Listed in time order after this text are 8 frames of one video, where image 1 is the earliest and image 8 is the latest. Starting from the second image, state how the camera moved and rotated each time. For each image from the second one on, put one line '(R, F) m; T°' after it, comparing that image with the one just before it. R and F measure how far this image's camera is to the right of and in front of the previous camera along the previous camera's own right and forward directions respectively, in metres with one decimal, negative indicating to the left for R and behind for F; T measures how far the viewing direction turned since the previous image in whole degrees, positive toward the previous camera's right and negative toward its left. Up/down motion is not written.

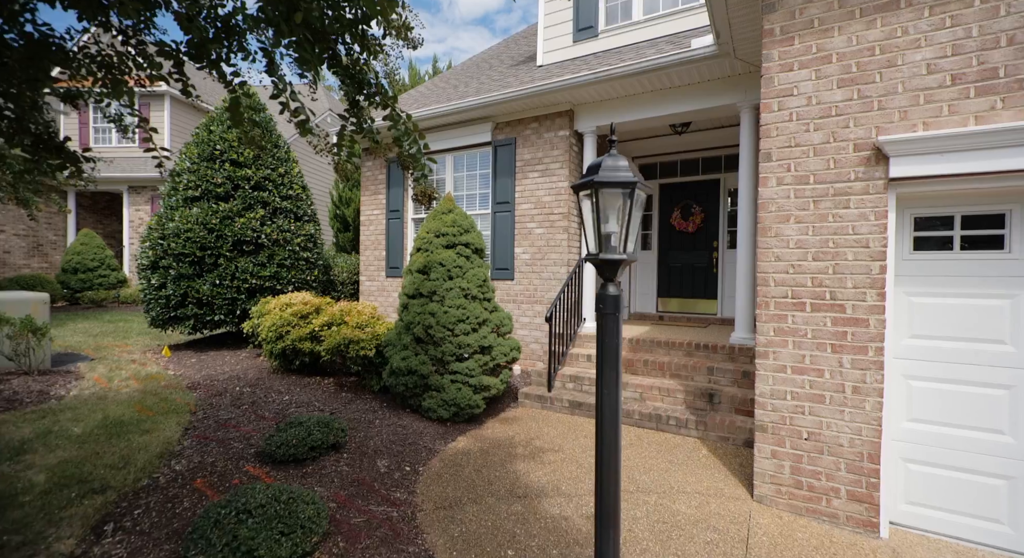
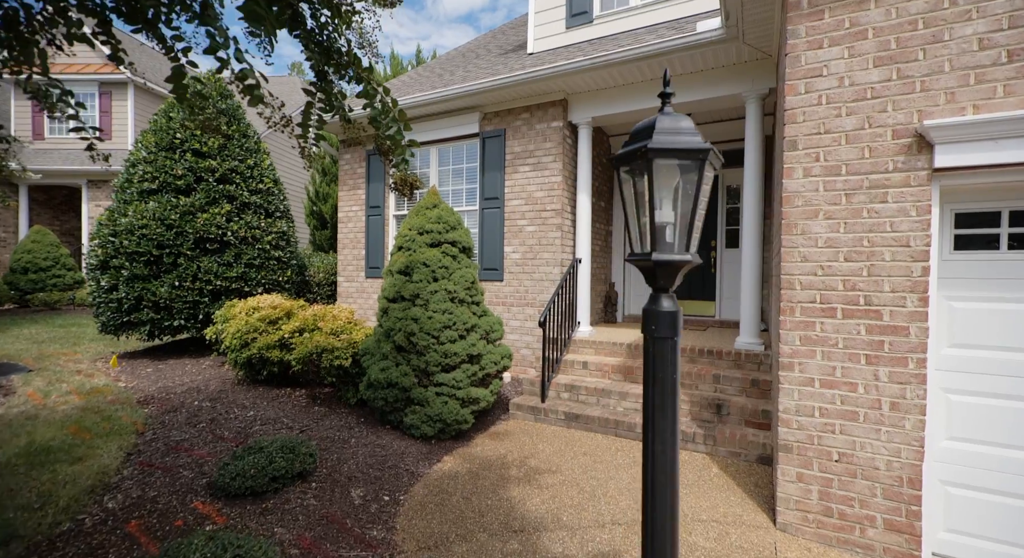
(-0.1, +0.4) m; +2°
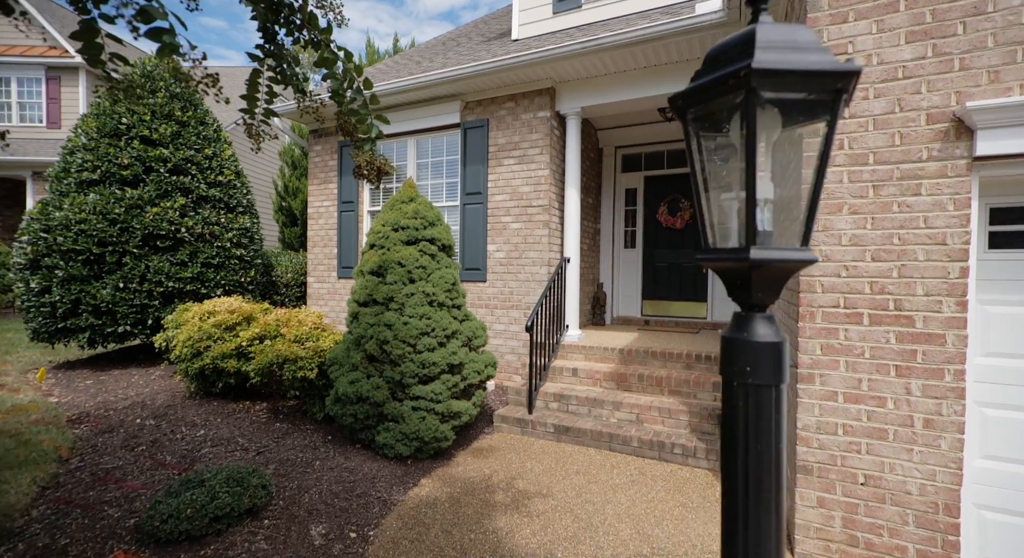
(0.0, +0.4) m; +2°
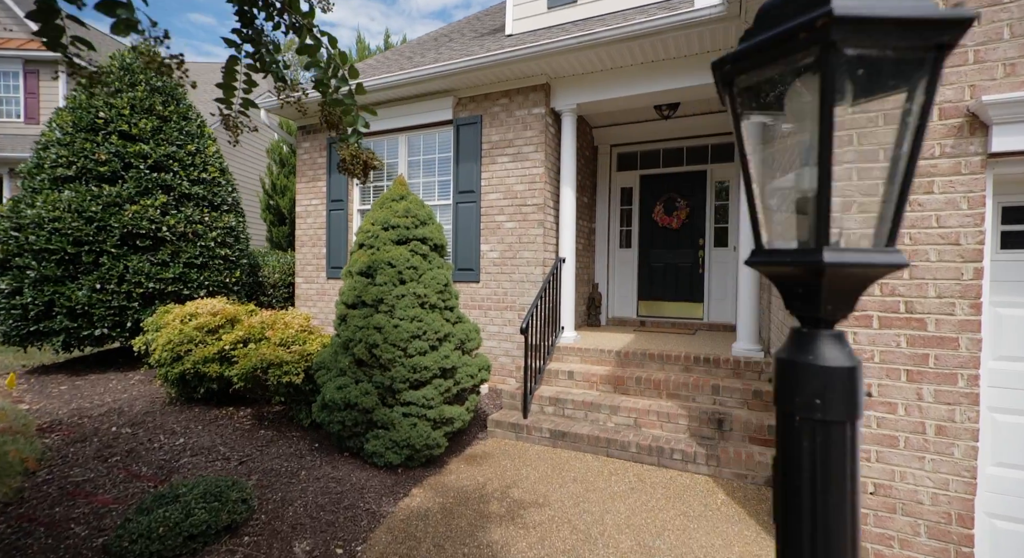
(0.0, +0.1) m; +1°
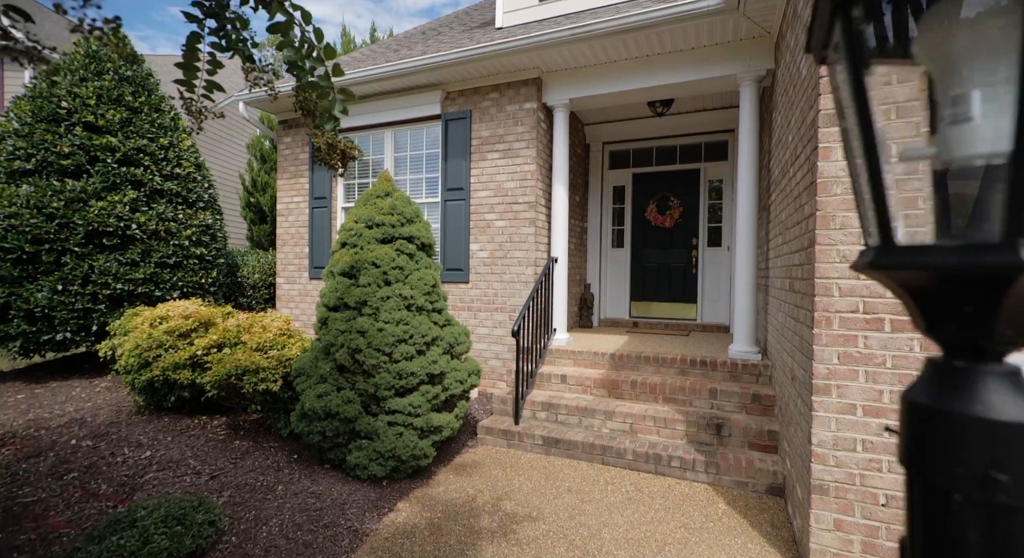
(0.0, +0.2) m; +1°
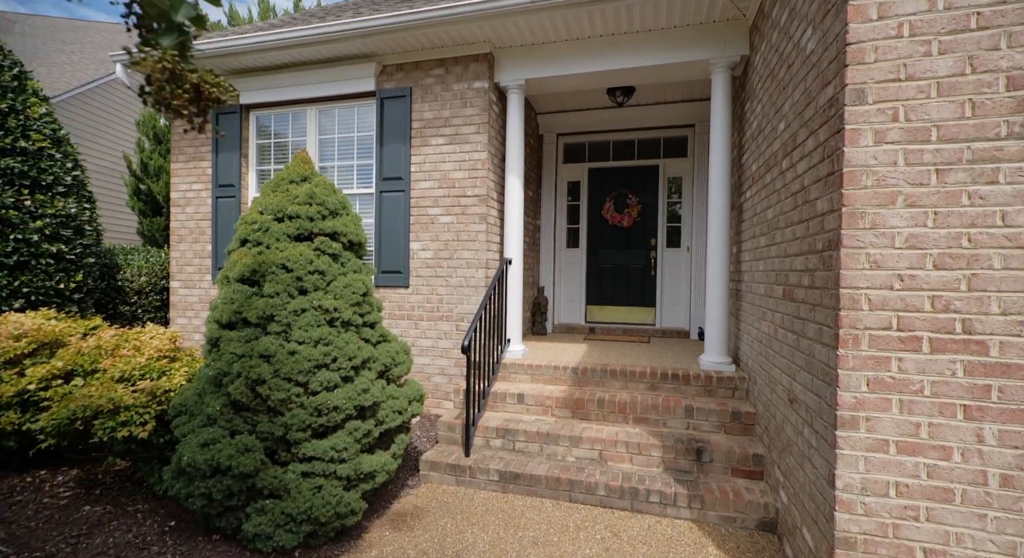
(-0.1, +0.6) m; +7°
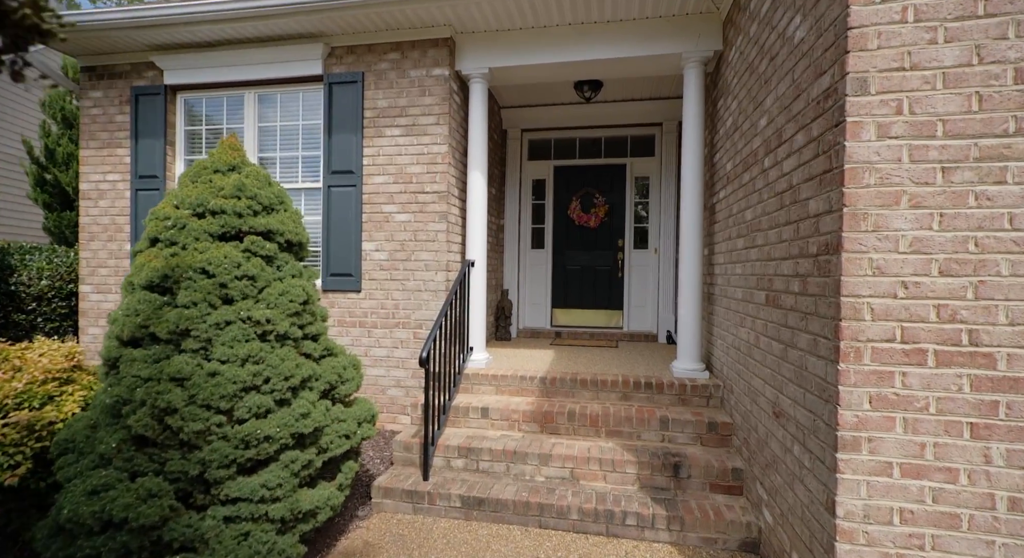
(0.0, +0.3) m; +5°
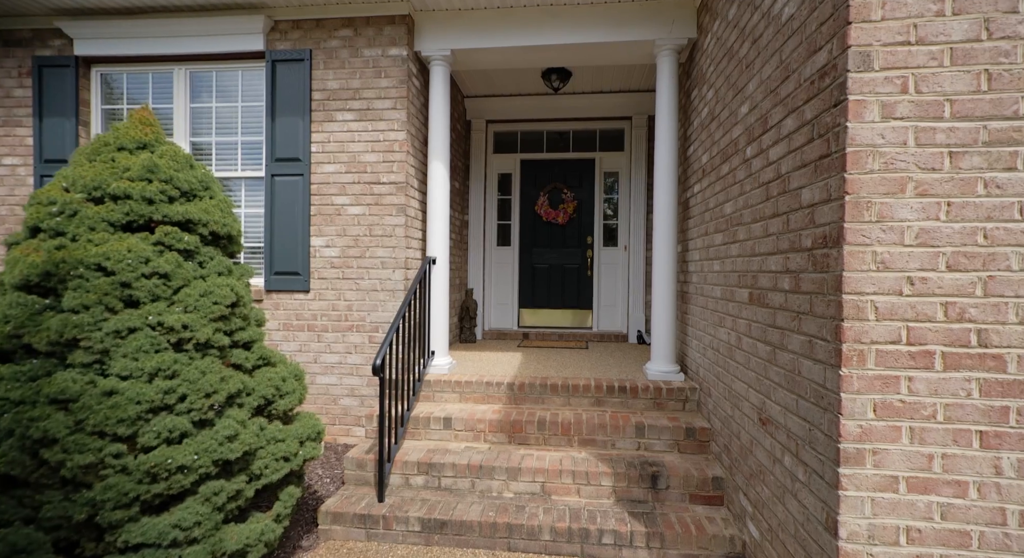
(0.0, +0.3) m; +4°
